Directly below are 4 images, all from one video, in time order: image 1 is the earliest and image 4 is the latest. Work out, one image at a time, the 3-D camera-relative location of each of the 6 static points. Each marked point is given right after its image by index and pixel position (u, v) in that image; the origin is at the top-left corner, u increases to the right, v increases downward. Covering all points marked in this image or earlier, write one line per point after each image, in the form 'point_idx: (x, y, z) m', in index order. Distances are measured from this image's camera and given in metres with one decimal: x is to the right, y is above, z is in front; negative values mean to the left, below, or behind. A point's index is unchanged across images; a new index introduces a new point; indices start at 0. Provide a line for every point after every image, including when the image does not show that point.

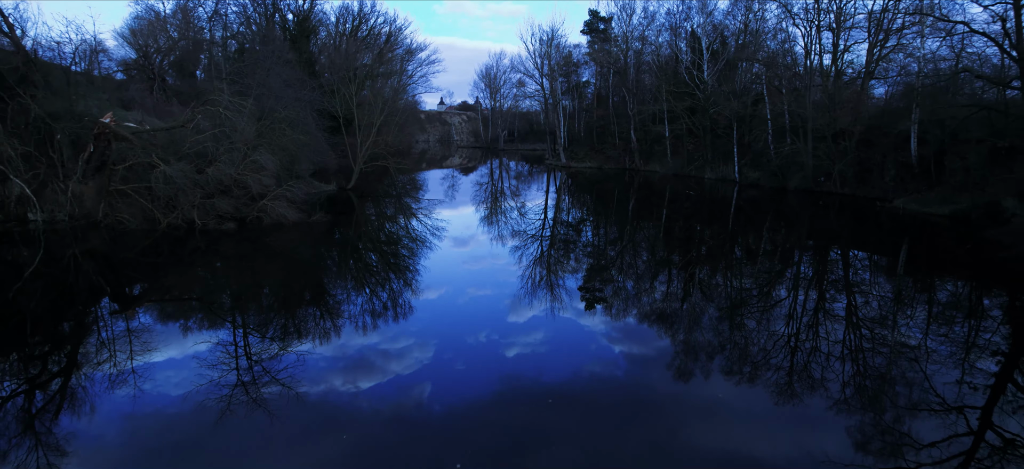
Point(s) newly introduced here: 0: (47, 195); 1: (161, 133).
0: (-10.7, +1.0, +11.7) m
1: (-8.2, +2.5, +12.2) m
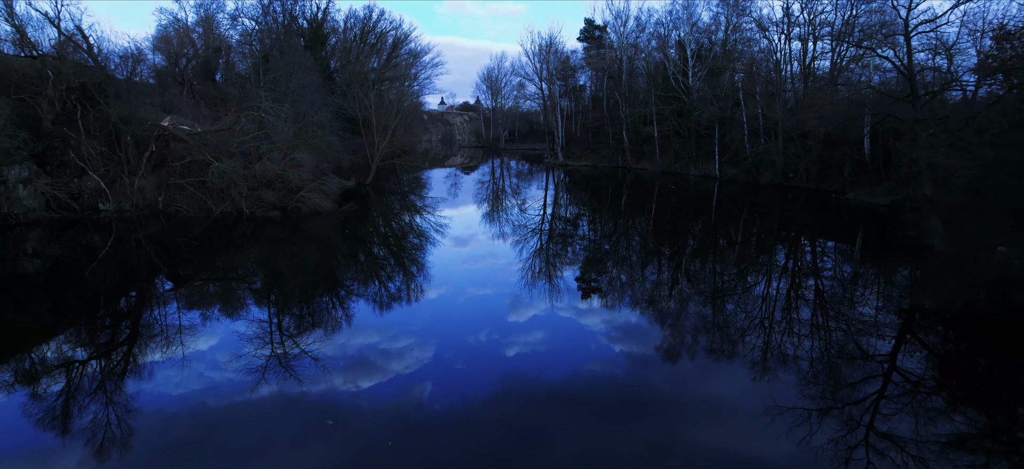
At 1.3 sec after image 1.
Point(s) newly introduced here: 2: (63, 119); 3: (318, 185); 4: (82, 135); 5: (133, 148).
0: (-10.7, +1.3, +13.3) m
1: (-8.2, +2.8, +13.9) m
2: (-11.4, +3.0, +12.8) m
3: (-6.3, +1.6, +15.9) m
4: (-10.9, +2.6, +12.8) m
5: (-10.2, +2.3, +13.2) m
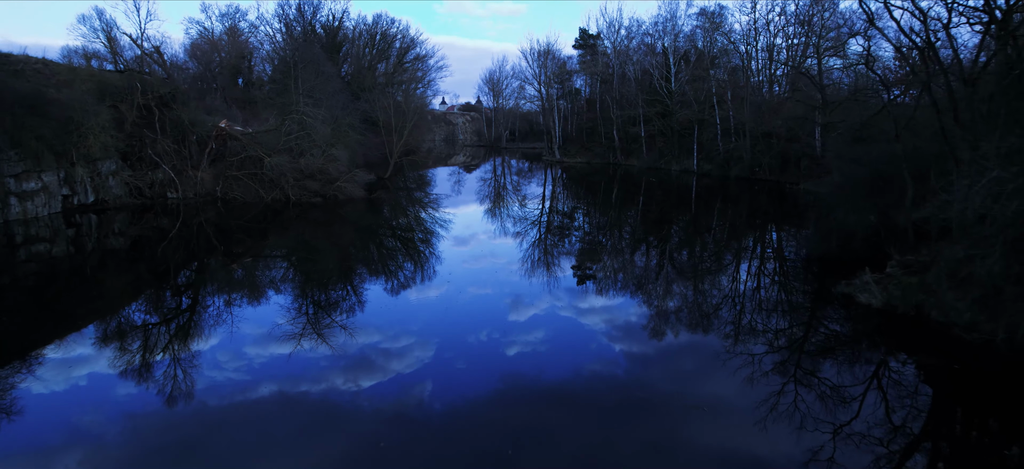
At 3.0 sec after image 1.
0: (-10.6, +1.7, +15.6) m
1: (-8.1, +3.2, +16.2) m
2: (-11.4, +3.5, +15.1) m
3: (-6.2, +2.1, +18.1) m
4: (-10.9, +3.1, +15.1) m
5: (-10.1, +2.8, +15.5) m
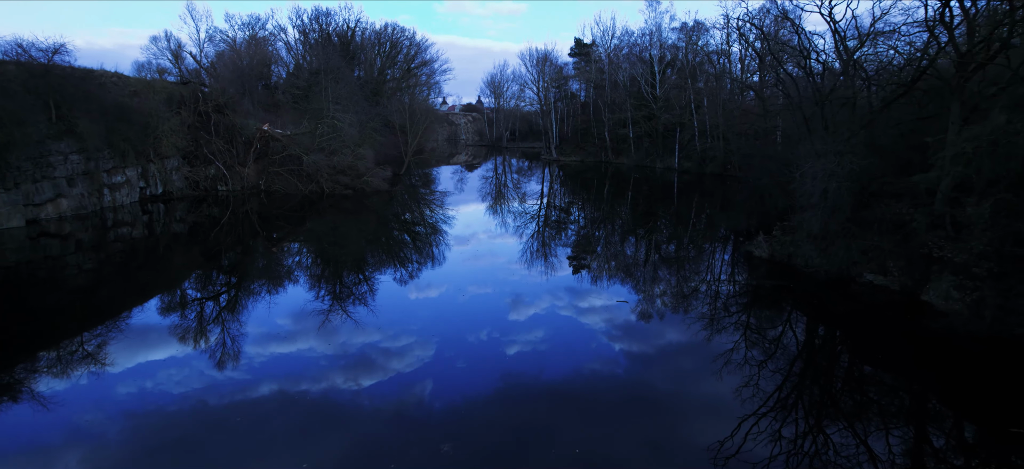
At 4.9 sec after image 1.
0: (-10.6, +2.2, +18.0) m
1: (-8.1, +3.7, +18.6) m
2: (-11.4, +3.9, +17.5) m
3: (-6.2, +2.5, +20.5) m
4: (-10.9, +3.5, +17.4) m
5: (-10.1, +3.2, +17.9) m
